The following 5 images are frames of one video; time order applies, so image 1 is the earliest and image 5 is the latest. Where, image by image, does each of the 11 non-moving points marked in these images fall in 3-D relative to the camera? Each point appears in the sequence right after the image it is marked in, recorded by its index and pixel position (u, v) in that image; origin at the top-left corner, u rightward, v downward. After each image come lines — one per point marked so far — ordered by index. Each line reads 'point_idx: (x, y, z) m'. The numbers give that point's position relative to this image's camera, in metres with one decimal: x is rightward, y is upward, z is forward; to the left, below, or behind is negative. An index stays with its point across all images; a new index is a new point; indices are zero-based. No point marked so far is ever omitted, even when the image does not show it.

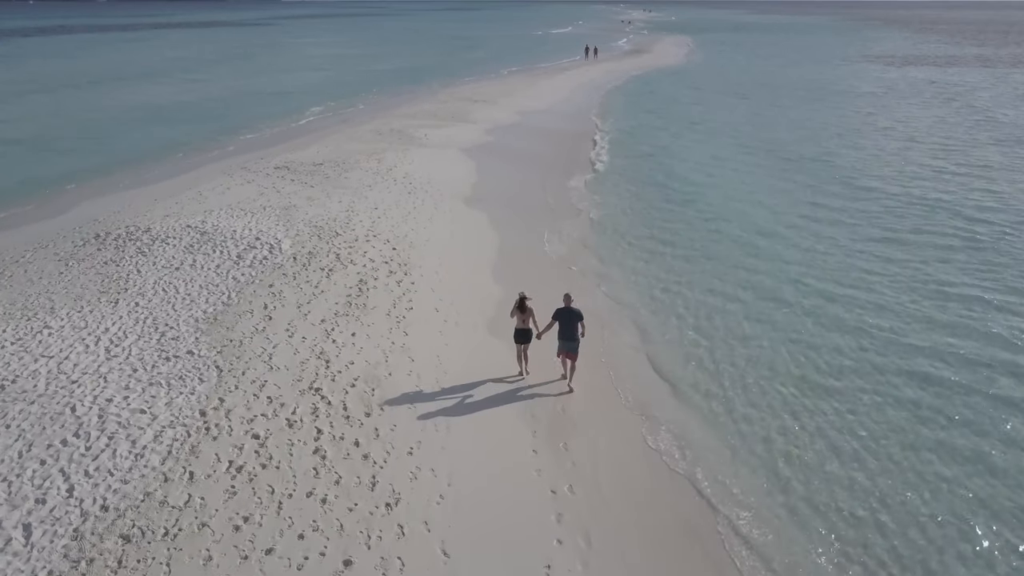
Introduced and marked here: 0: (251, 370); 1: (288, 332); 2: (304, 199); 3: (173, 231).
0: (-4.4, -1.4, +10.5) m
1: (-4.2, -0.8, +11.8) m
2: (-6.4, +2.7, +19.4) m
3: (-8.5, +1.4, +15.9) m
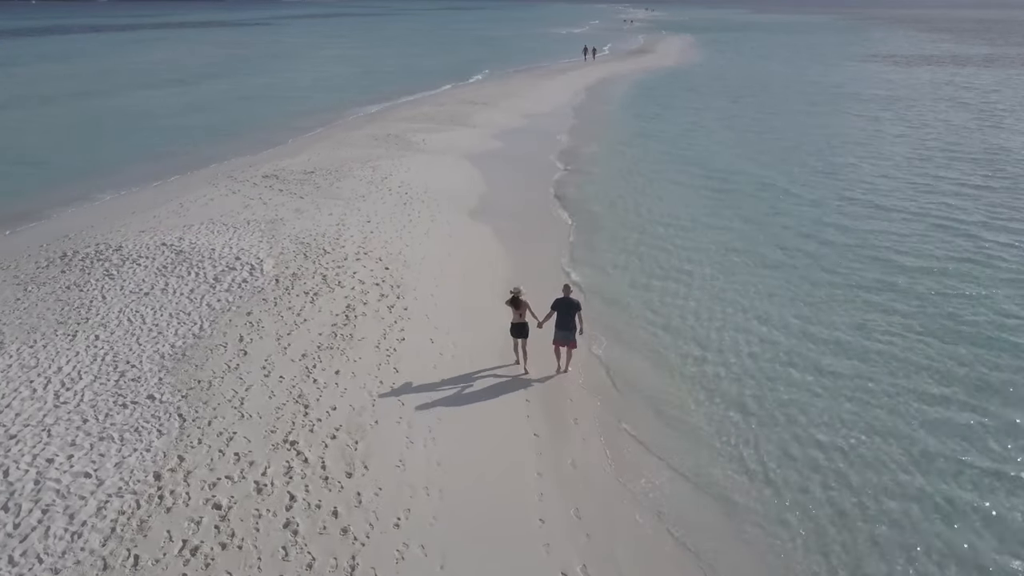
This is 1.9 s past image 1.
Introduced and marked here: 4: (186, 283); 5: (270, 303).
0: (-4.3, -1.9, +9.3) m
1: (-4.1, -1.4, +10.6) m
2: (-6.3, +2.2, +18.1) m
3: (-8.5, +0.9, +14.6) m
4: (-6.7, +0.1, +13.1) m
5: (-4.8, -0.3, +12.6) m
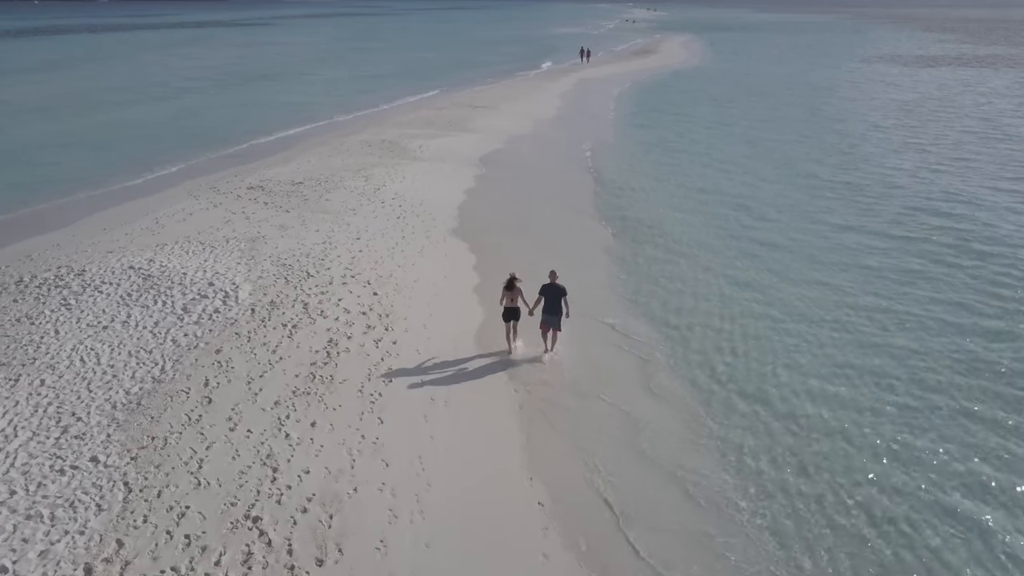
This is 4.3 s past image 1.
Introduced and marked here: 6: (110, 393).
0: (-4.3, -2.5, +7.9) m
1: (-4.1, -2.0, +9.2) m
2: (-6.3, +1.6, +16.8) m
3: (-8.4, +0.3, +13.3) m
4: (-6.7, -0.5, +11.8) m
5: (-4.8, -0.9, +11.3) m
6: (-6.1, -1.6, +9.7) m
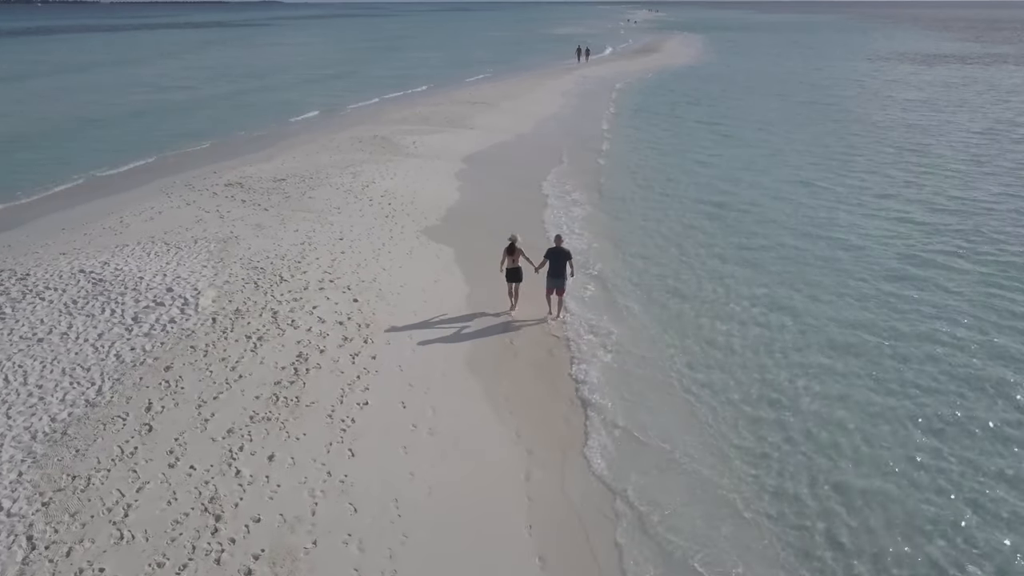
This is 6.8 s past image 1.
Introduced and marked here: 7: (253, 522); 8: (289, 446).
0: (-4.4, -2.6, +6.4) m
1: (-4.2, -2.0, +7.7) m
2: (-6.3, +1.5, +15.3) m
3: (-8.5, +0.2, +11.8) m
4: (-6.8, -0.6, +10.3) m
5: (-4.8, -1.0, +9.8) m
6: (-6.2, -1.7, +8.2) m
7: (-2.8, -2.5, +6.9) m
8: (-2.8, -2.0, +8.1) m
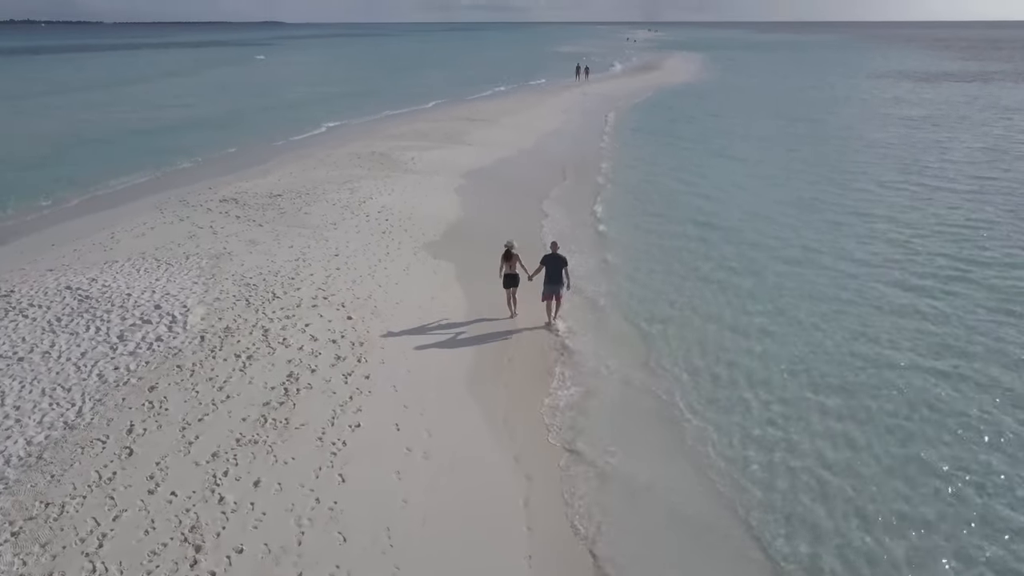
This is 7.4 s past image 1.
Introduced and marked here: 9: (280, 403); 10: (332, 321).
0: (-4.4, -2.7, +6.0) m
1: (-4.2, -2.2, +7.3) m
2: (-6.4, +1.1, +15.0) m
3: (-8.5, -0.1, +11.5) m
4: (-6.8, -0.9, +10.0) m
5: (-4.8, -1.3, +9.4) m
6: (-6.2, -1.9, +7.8) m
7: (-2.8, -2.7, +6.5) m
8: (-2.9, -2.2, +7.7) m
9: (-3.3, -1.6, +8.9) m
10: (-3.2, -0.6, +11.3) m
